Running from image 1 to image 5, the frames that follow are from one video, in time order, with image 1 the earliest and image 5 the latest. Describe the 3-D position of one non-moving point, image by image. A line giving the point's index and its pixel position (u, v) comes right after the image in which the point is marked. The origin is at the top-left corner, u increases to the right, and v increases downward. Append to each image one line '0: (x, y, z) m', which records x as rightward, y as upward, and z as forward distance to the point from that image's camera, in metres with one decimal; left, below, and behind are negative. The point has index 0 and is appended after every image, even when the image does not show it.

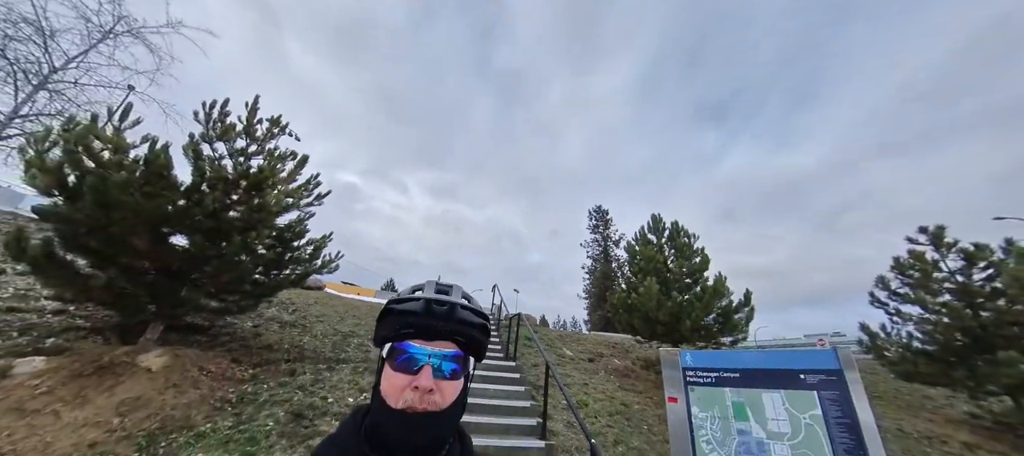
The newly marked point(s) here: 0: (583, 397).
0: (+1.4, -3.5, +7.2) m
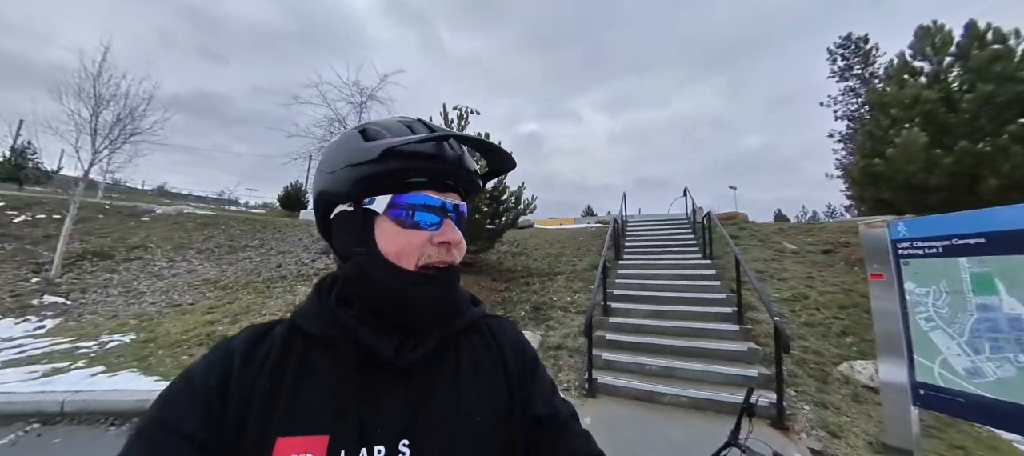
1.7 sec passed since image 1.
0: (+5.5, -1.2, +6.6) m
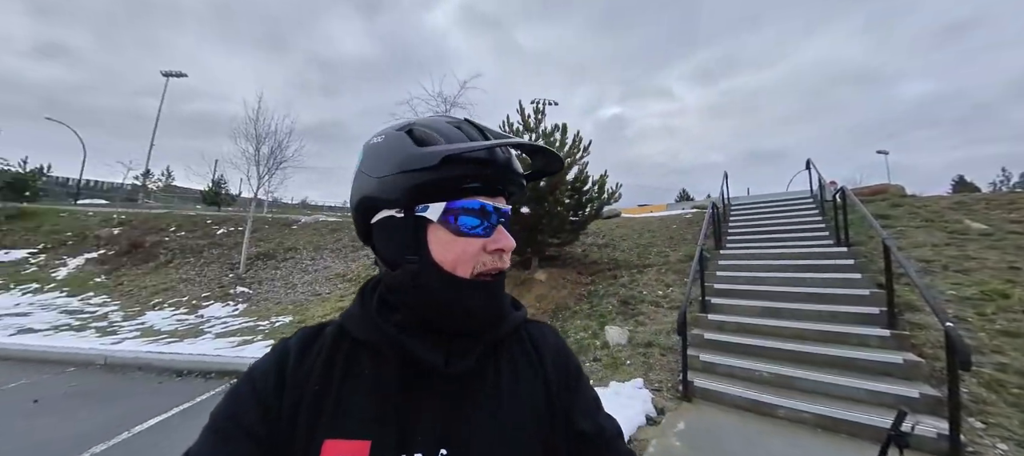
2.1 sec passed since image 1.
0: (+6.8, -0.8, +4.8) m
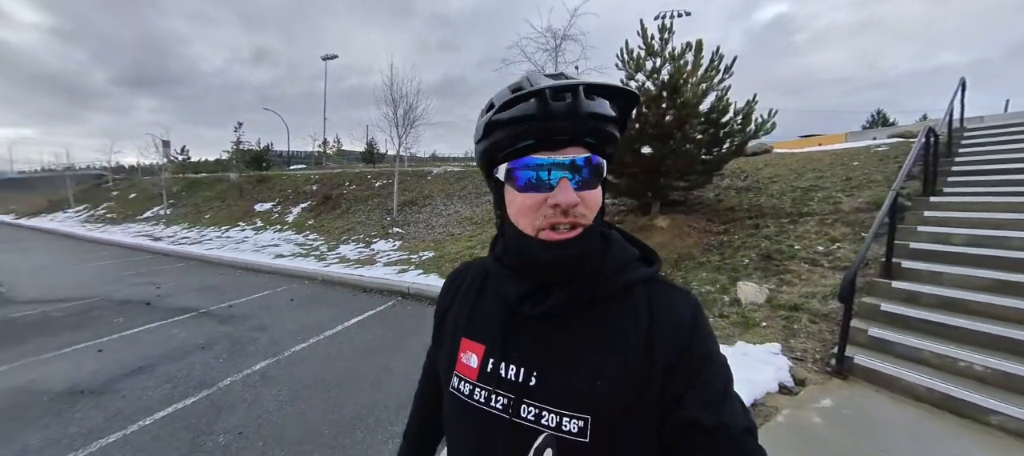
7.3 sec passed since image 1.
0: (+7.7, -0.3, +2.0) m
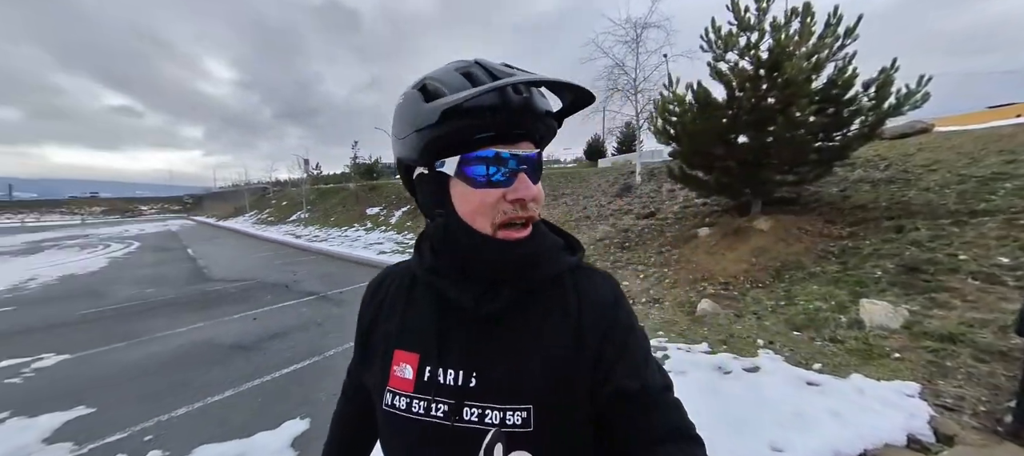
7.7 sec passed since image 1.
0: (+7.3, -0.3, -0.2) m
